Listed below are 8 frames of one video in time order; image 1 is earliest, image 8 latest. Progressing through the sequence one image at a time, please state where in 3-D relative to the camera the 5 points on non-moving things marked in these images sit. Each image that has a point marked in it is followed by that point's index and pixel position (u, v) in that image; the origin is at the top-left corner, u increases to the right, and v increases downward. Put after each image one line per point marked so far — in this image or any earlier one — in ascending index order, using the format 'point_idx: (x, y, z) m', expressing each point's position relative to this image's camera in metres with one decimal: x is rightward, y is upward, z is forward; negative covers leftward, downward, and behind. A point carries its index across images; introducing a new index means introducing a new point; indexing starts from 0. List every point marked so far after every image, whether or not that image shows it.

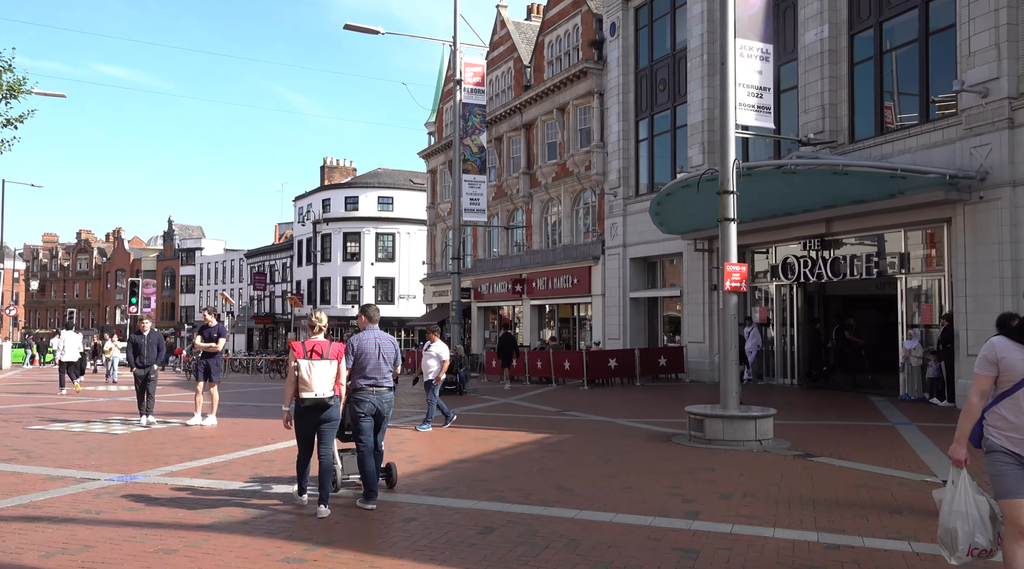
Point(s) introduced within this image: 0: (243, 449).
0: (-3.1, -2.0, +10.0) m
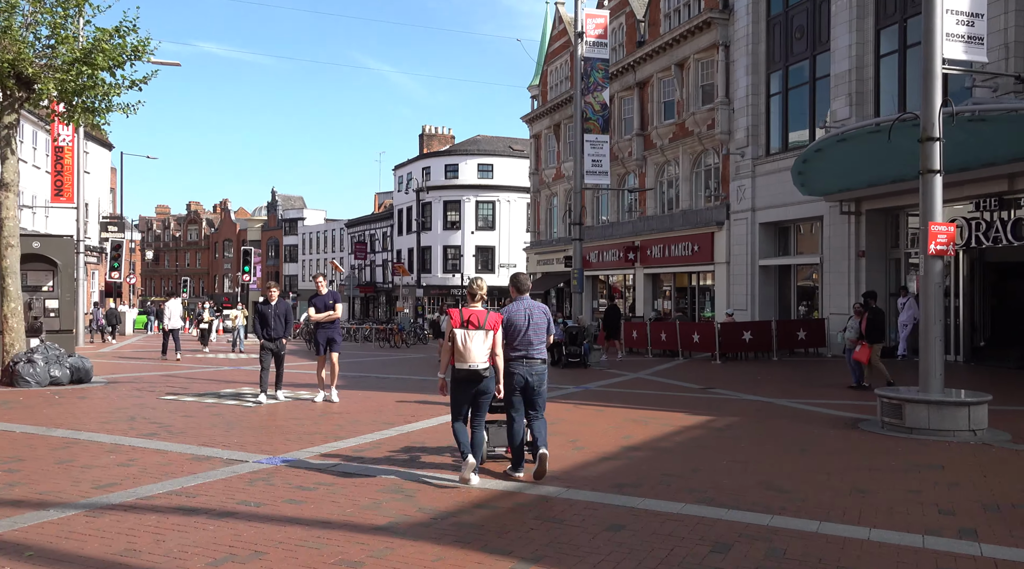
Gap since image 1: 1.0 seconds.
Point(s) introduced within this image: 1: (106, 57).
0: (-1.4, -1.6, +9.4) m
1: (-6.7, +3.8, +14.0) m
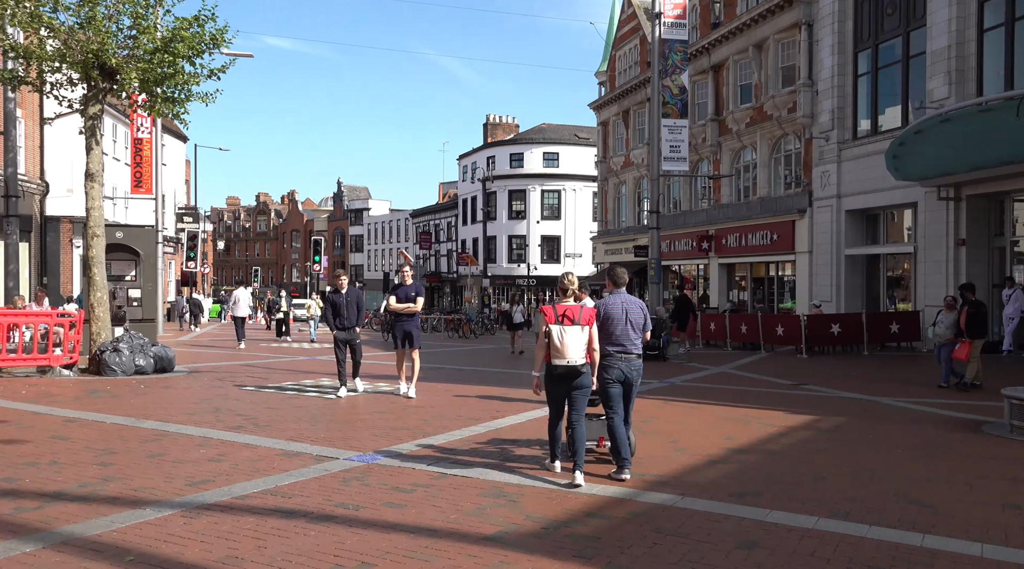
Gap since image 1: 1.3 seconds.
0: (-0.4, -1.5, +9.1) m
1: (-5.3, +3.9, +14.0) m
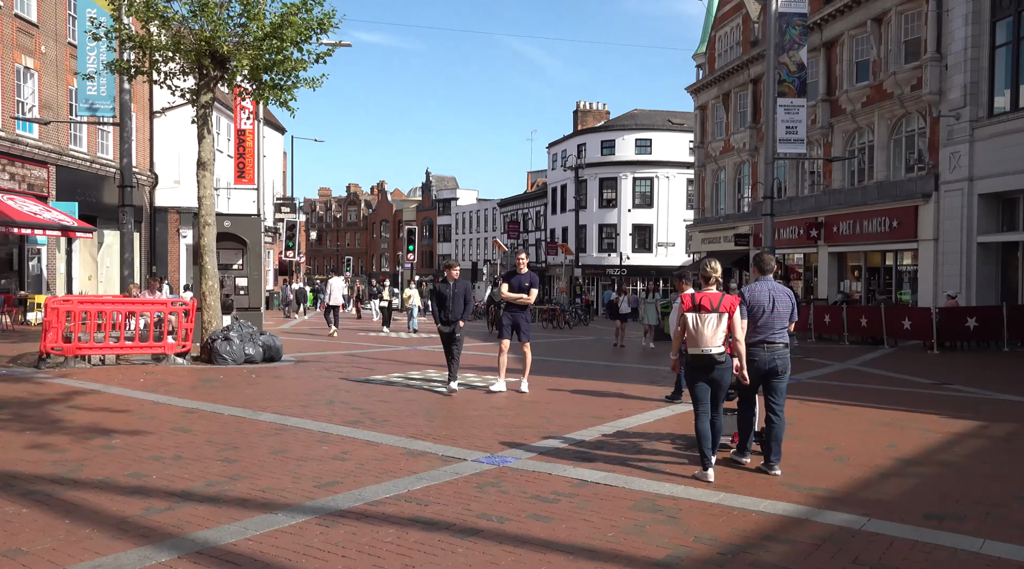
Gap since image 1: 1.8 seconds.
0: (+0.8, -1.4, +8.6) m
1: (-3.5, +4.1, +13.9) m
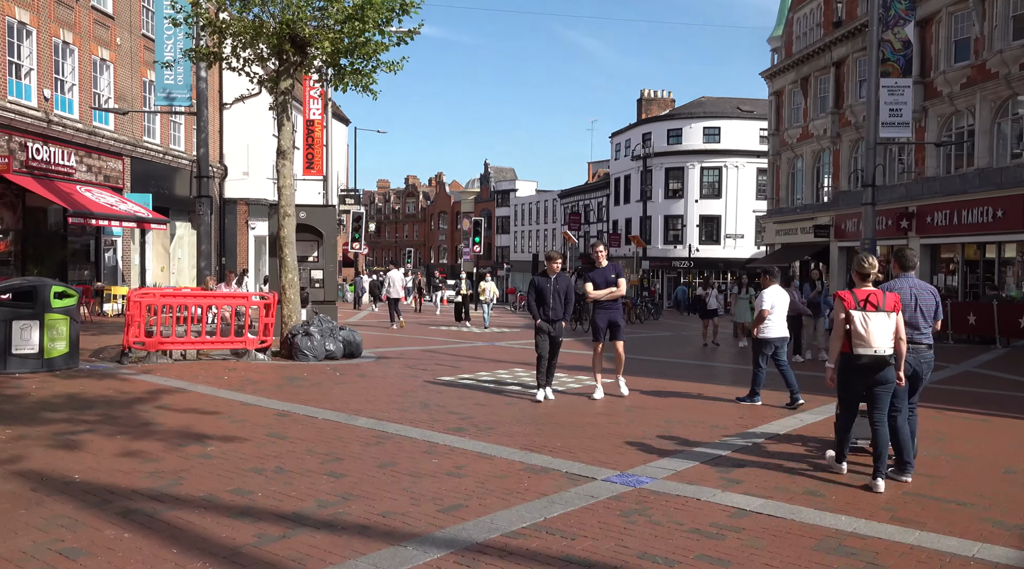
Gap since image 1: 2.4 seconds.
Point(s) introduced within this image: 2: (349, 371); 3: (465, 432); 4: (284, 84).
0: (+1.9, -1.4, +7.8) m
1: (-2.1, +4.2, +13.3) m
2: (-2.3, -1.2, +12.0) m
3: (-0.4, -1.3, +7.6) m
4: (-3.7, +3.3, +14.0) m
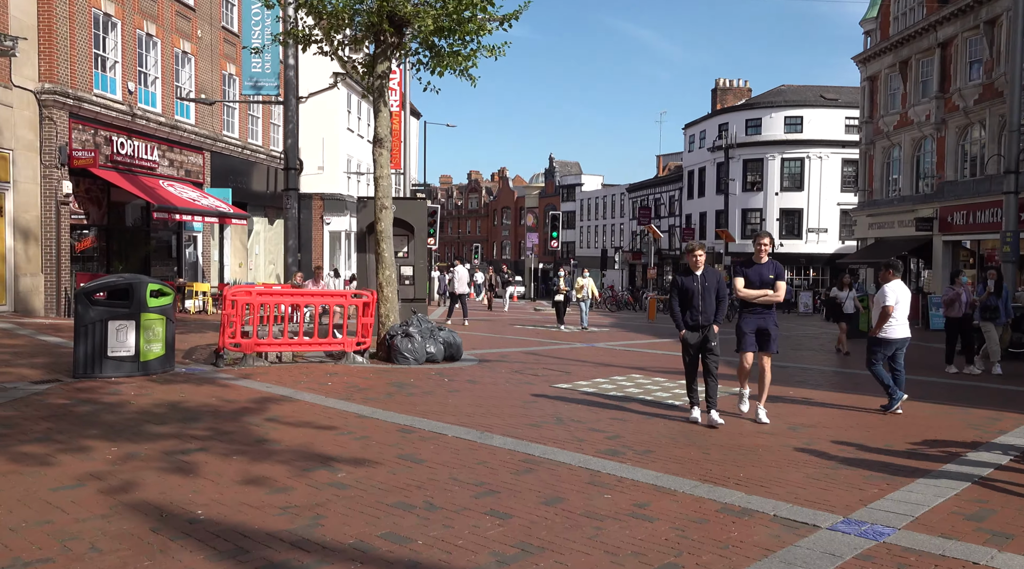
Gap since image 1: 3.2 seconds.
0: (+3.2, -1.4, +6.7) m
1: (-0.5, +4.2, +12.4) m
2: (-0.7, -1.2, +11.1) m
3: (+0.8, -1.3, +6.5) m
4: (-2.0, +3.3, +13.2) m
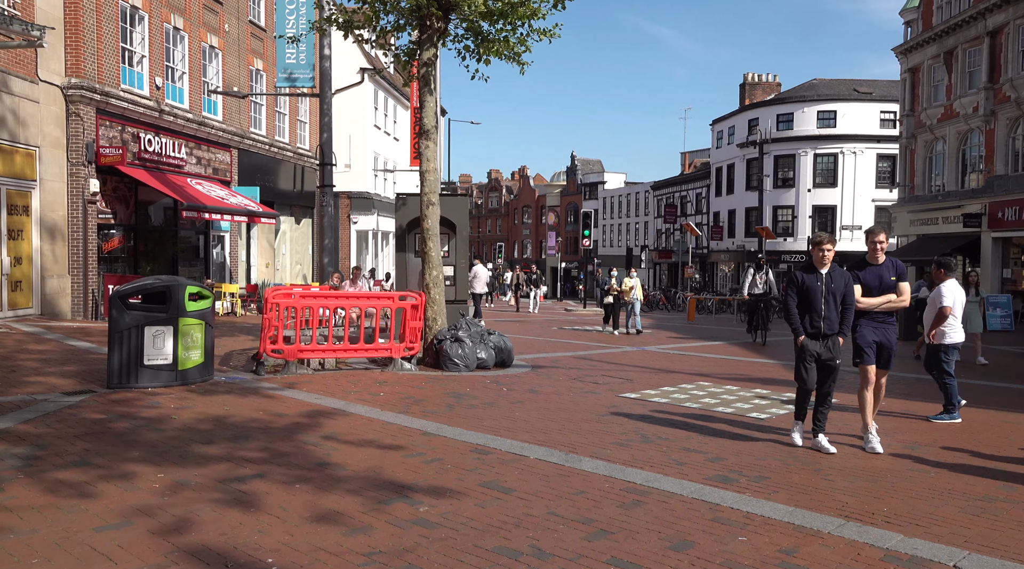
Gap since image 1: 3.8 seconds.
0: (+3.8, -1.4, +5.8) m
1: (+0.3, +4.2, +11.6) m
2: (0.0, -1.2, +10.3) m
3: (+1.5, -1.3, +5.7) m
4: (-1.2, +3.3, +12.4) m
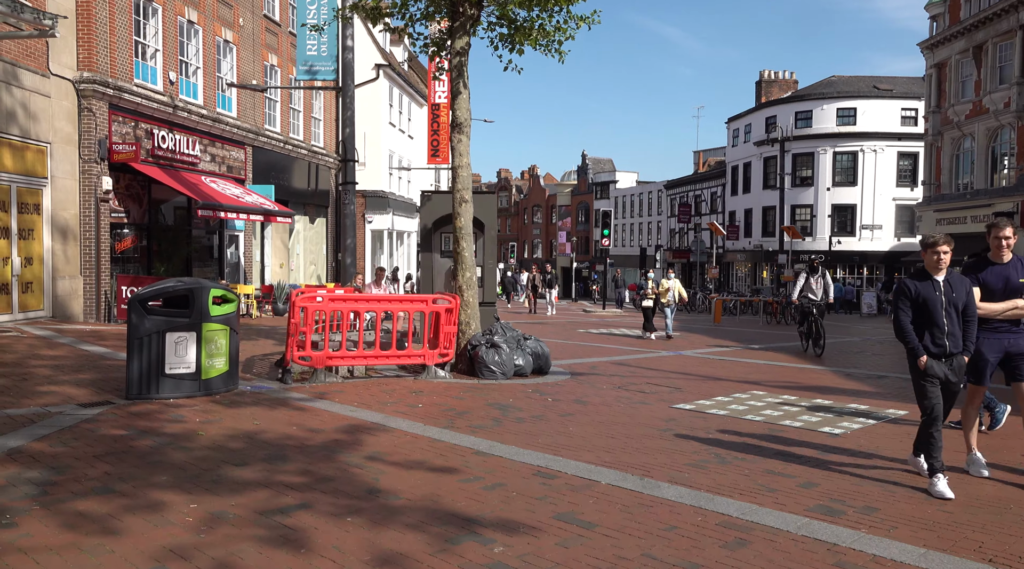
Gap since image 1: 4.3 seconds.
0: (+4.3, -1.4, +5.1) m
1: (+0.8, +4.2, +10.9) m
2: (+0.5, -1.2, +9.7) m
3: (+2.0, -1.4, +5.0) m
4: (-0.7, +3.3, +11.8) m
